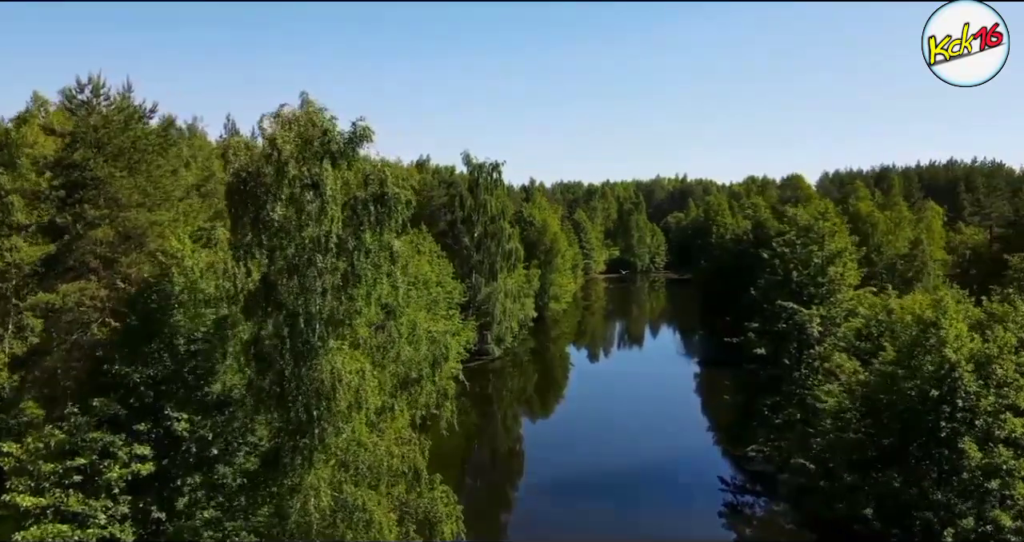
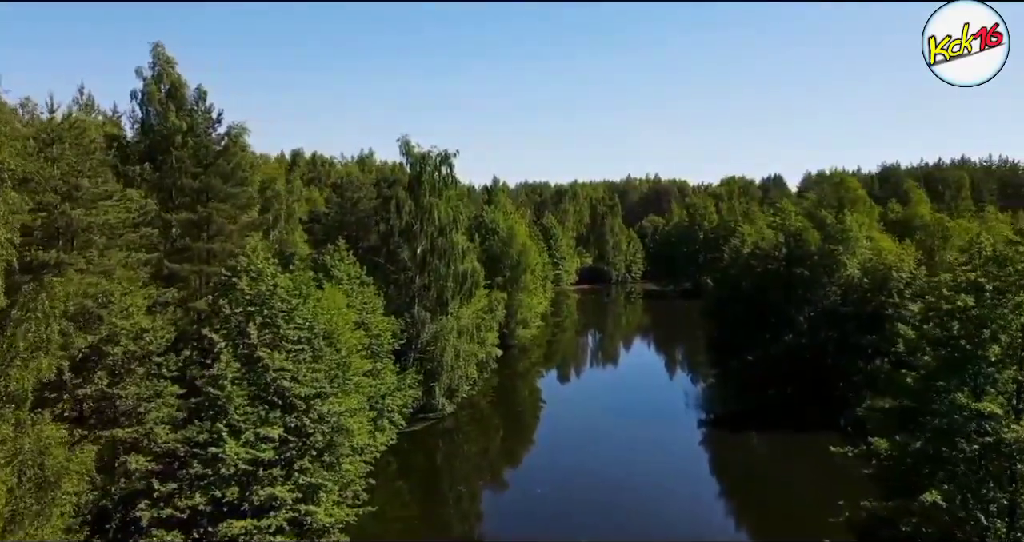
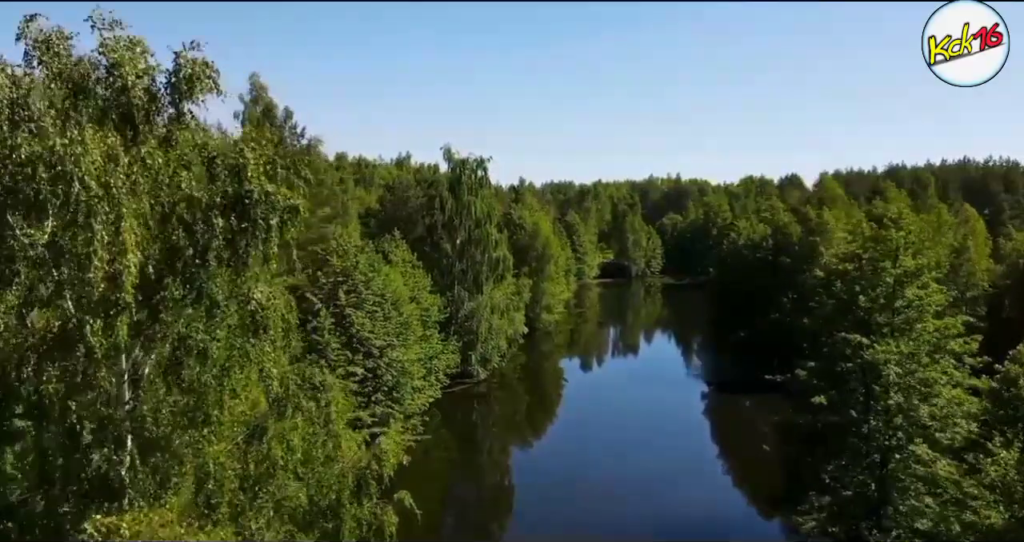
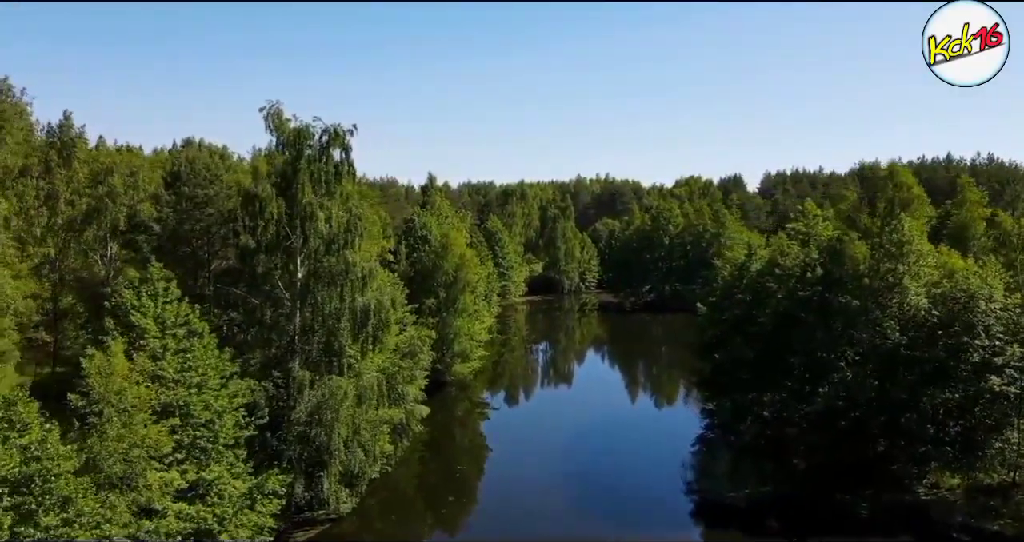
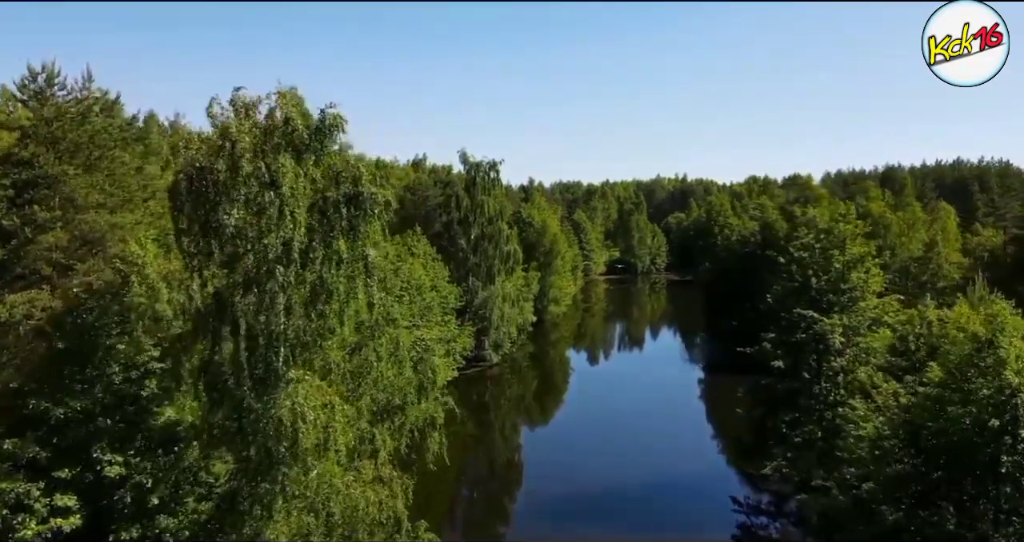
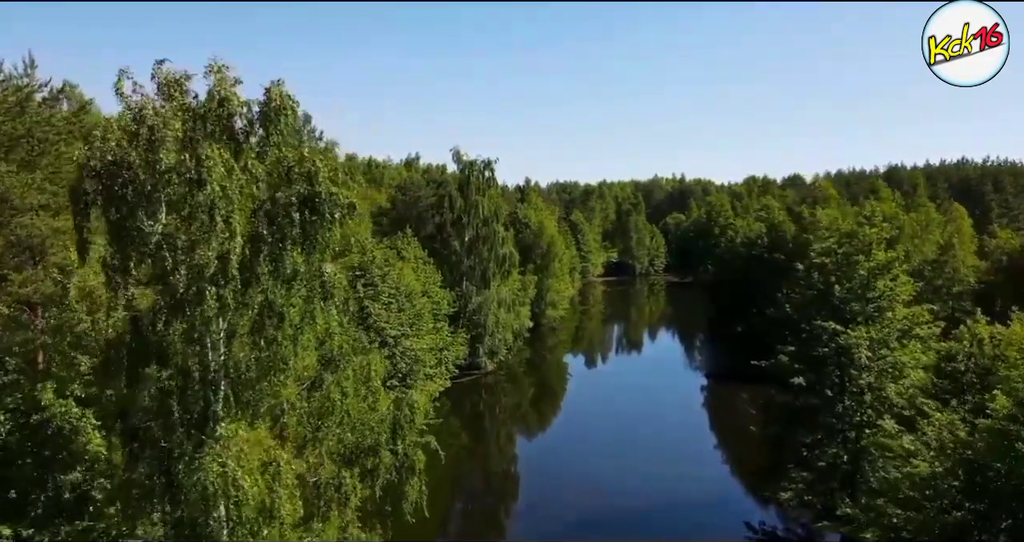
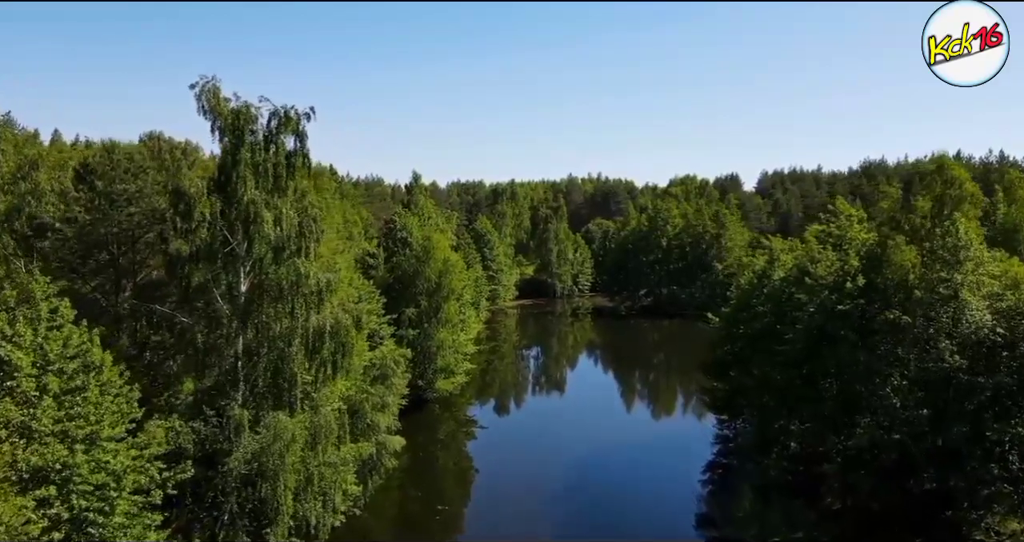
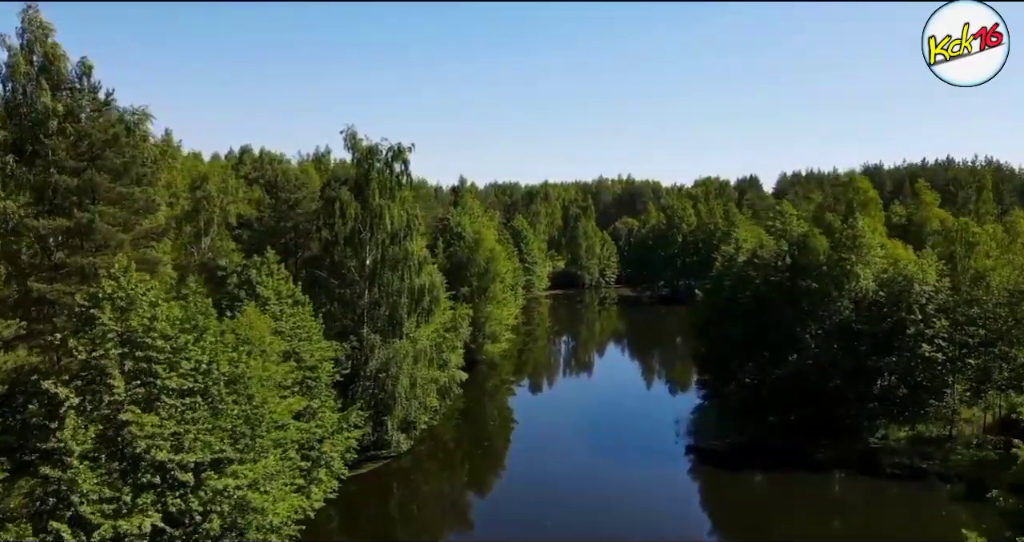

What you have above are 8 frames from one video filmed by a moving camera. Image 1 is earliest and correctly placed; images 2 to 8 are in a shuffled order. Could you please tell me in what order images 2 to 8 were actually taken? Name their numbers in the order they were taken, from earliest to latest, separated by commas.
5, 6, 3, 2, 8, 4, 7
